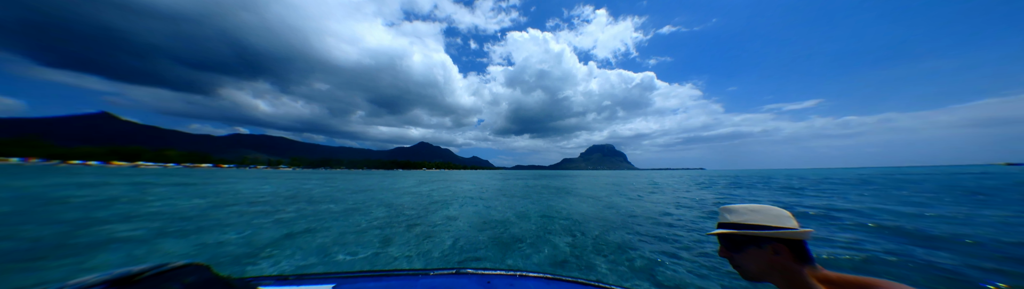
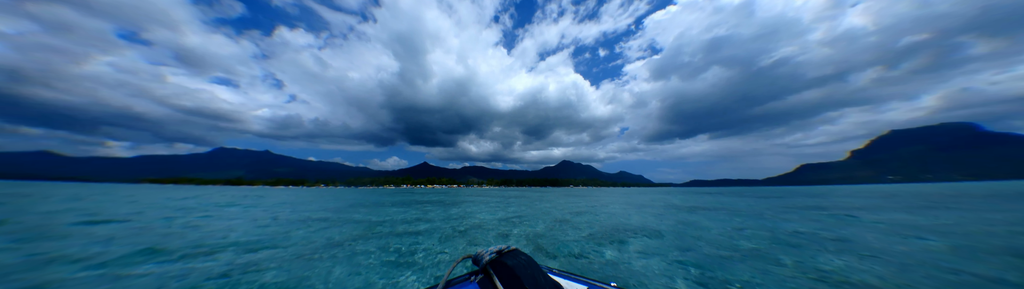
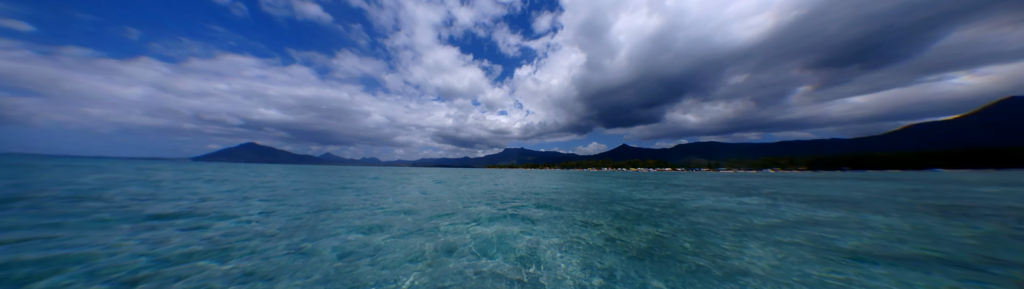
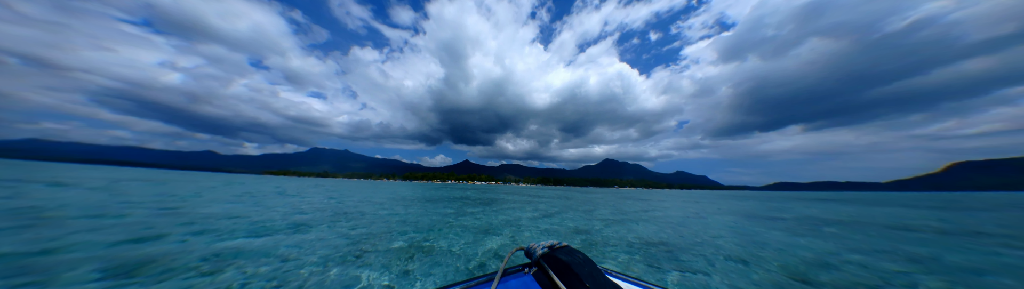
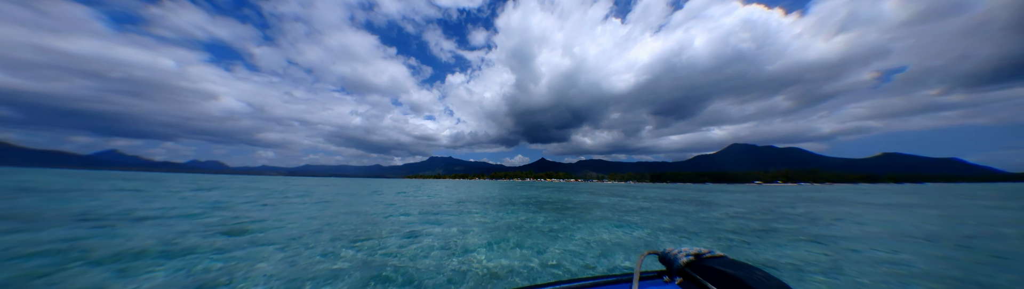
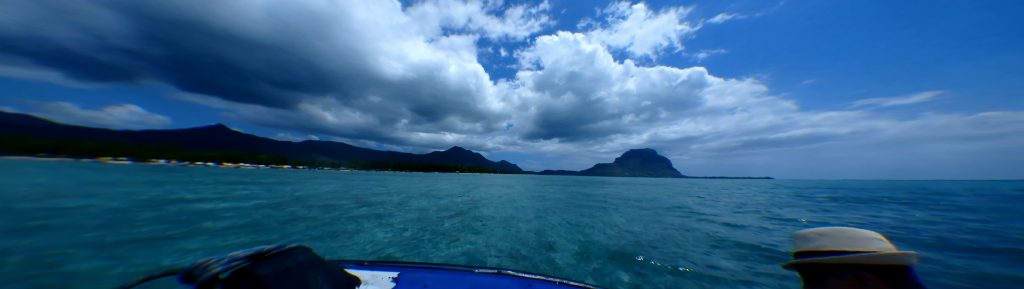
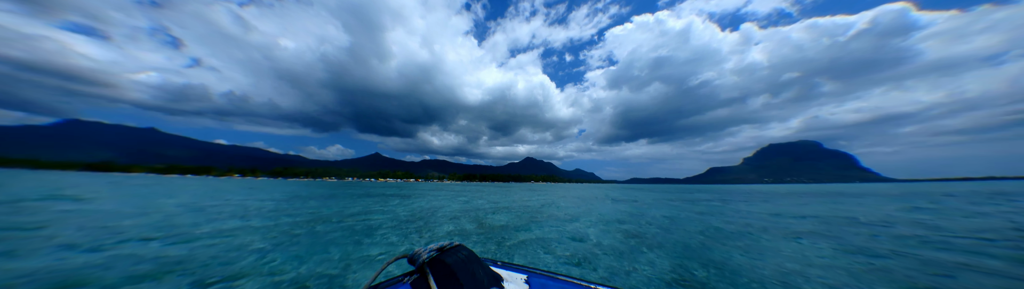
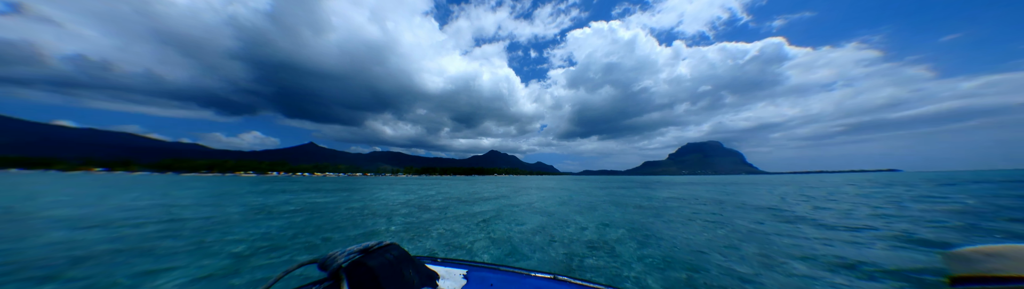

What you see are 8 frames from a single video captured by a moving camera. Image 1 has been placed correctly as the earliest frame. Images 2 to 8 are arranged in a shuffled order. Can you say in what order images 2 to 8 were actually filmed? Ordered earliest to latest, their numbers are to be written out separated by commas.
6, 8, 7, 2, 4, 5, 3
